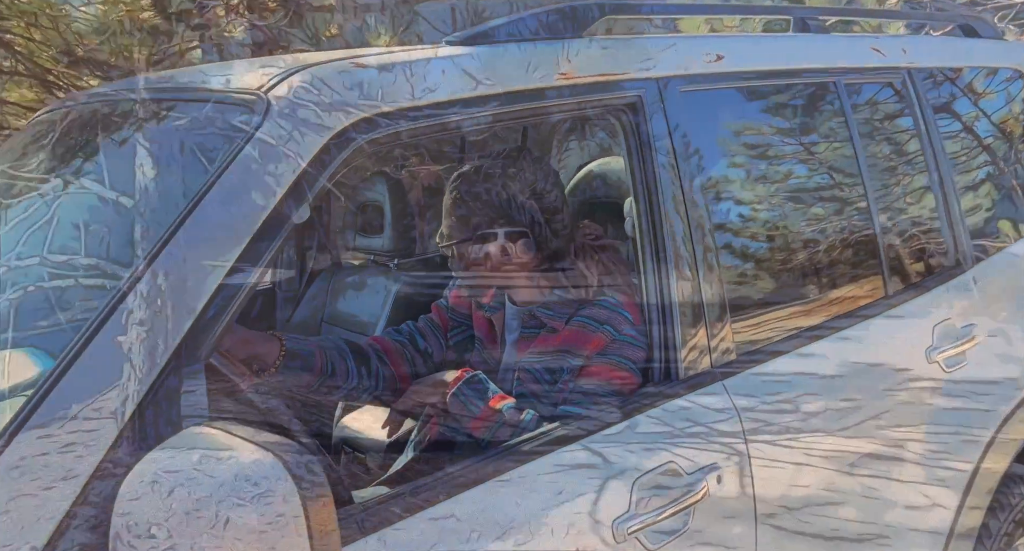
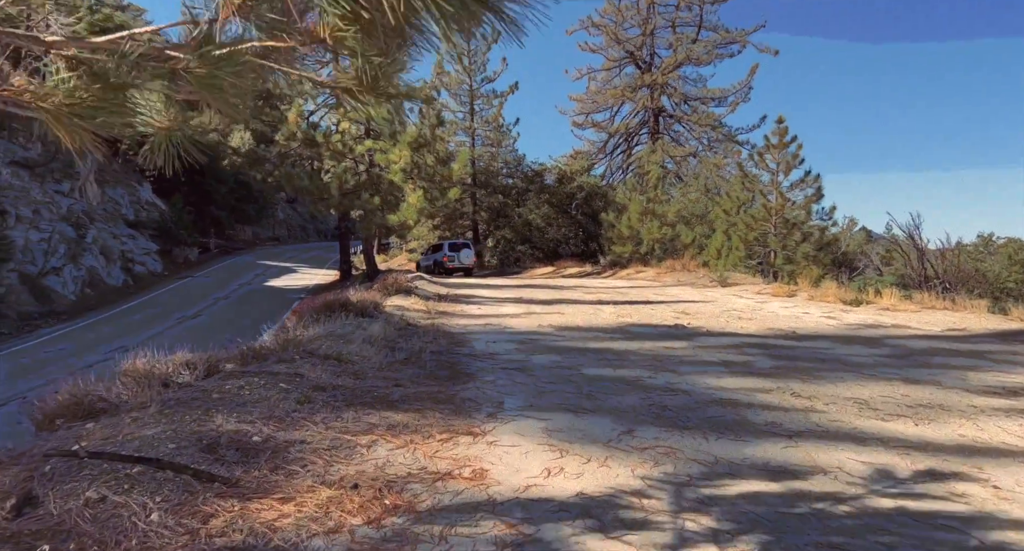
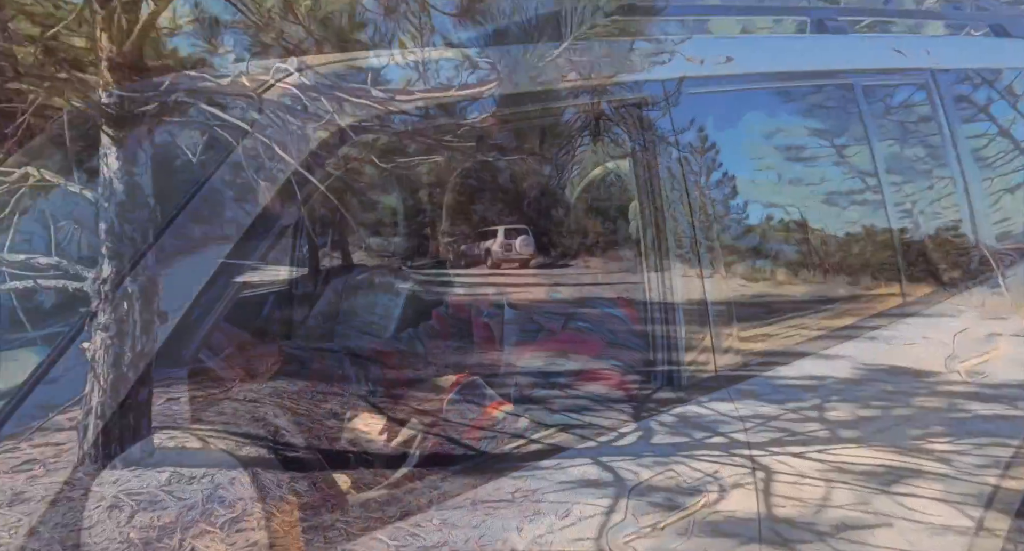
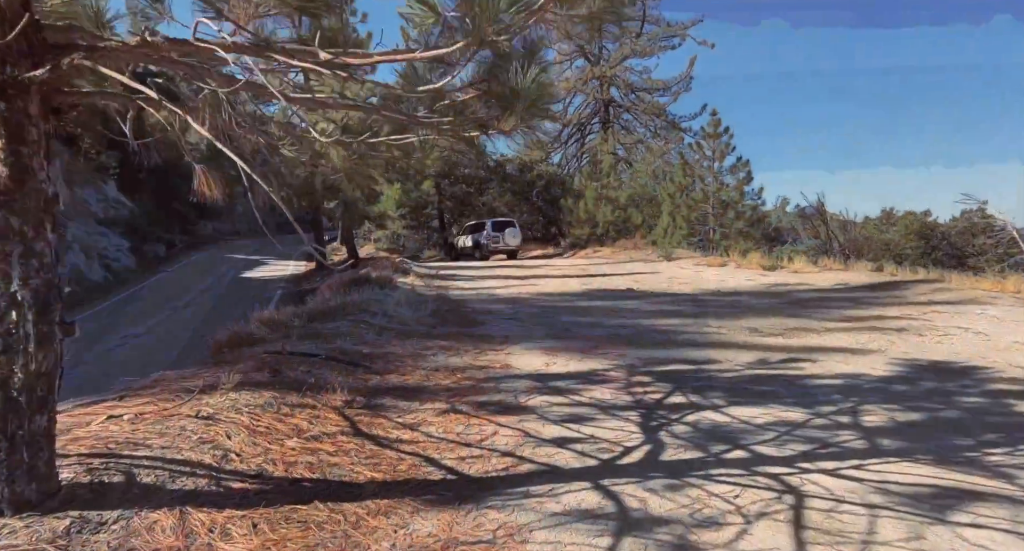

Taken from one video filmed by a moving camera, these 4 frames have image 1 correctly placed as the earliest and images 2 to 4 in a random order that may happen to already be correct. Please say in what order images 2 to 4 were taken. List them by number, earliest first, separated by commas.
3, 4, 2
